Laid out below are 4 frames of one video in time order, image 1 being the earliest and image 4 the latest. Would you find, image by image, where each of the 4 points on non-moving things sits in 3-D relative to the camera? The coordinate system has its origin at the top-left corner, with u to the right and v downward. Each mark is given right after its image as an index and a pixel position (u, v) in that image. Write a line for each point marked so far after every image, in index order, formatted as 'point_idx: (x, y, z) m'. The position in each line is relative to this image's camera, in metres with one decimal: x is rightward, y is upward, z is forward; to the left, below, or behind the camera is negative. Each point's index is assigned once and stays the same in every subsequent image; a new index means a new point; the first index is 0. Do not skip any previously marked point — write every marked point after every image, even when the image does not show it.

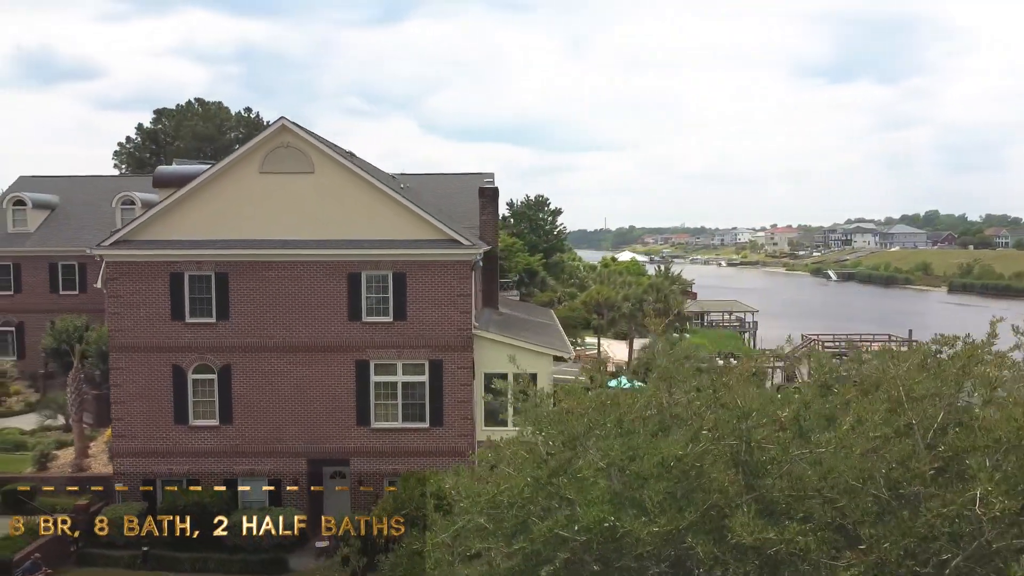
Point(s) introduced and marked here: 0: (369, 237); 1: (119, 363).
0: (-3.4, +1.2, +19.0) m
1: (-9.4, -1.8, +19.1) m
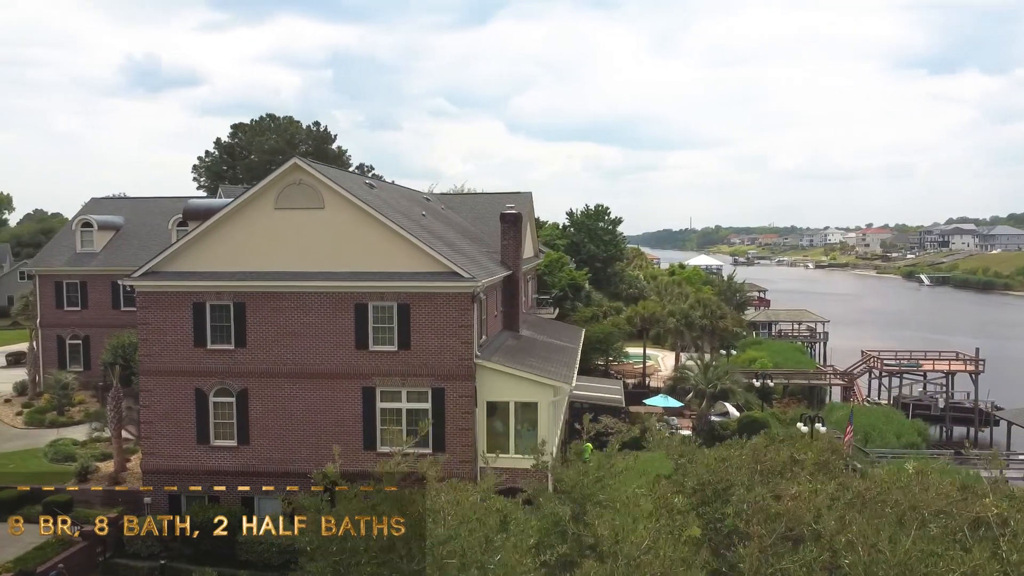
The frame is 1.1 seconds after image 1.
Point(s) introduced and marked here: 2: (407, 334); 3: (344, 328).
0: (-3.4, +0.4, +19.8) m
1: (-9.4, -2.5, +20.6) m
2: (-2.6, -1.1, +19.8) m
3: (-4.2, -1.0, +19.9) m
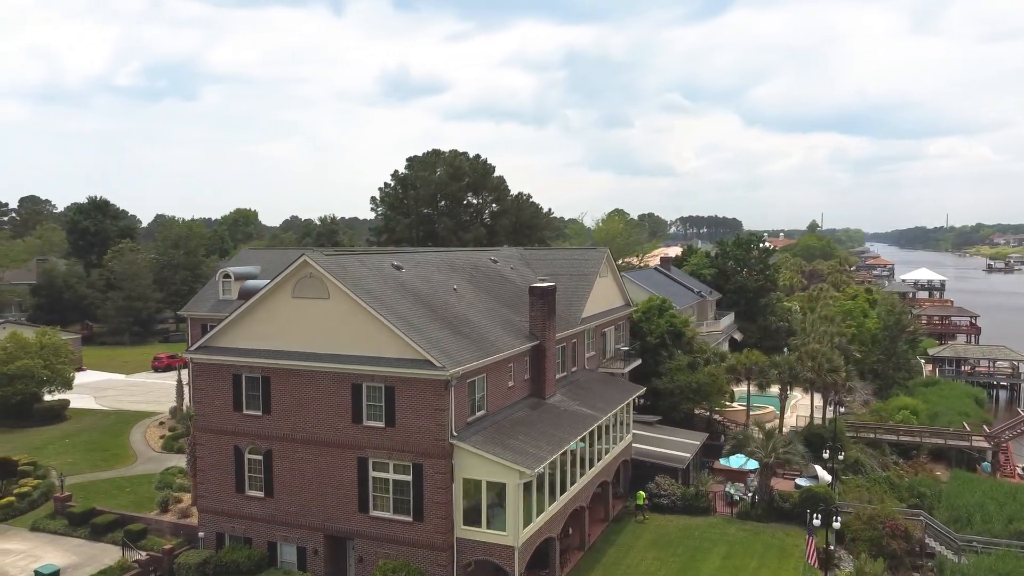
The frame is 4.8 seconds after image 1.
0: (-4.0, -1.9, +22.4) m
1: (-9.6, -4.8, +24.8) m
2: (-3.3, -3.5, +22.2) m
3: (-4.8, -3.3, +22.7) m
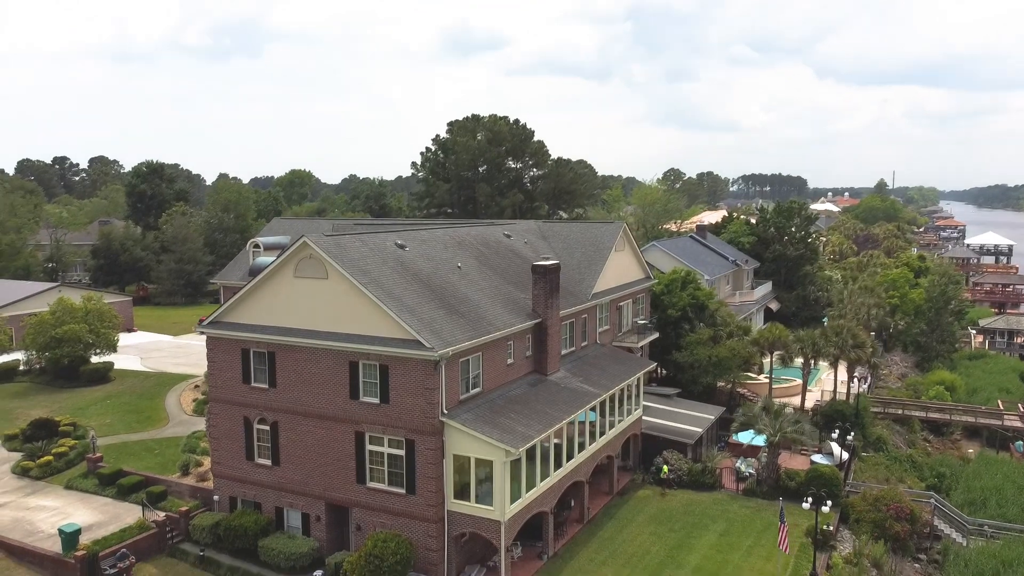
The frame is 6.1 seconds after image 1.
0: (-4.3, -1.3, +23.2) m
1: (-9.7, -4.0, +26.2) m
2: (-3.6, -3.0, +23.0) m
3: (-5.0, -2.8, +23.7) m
